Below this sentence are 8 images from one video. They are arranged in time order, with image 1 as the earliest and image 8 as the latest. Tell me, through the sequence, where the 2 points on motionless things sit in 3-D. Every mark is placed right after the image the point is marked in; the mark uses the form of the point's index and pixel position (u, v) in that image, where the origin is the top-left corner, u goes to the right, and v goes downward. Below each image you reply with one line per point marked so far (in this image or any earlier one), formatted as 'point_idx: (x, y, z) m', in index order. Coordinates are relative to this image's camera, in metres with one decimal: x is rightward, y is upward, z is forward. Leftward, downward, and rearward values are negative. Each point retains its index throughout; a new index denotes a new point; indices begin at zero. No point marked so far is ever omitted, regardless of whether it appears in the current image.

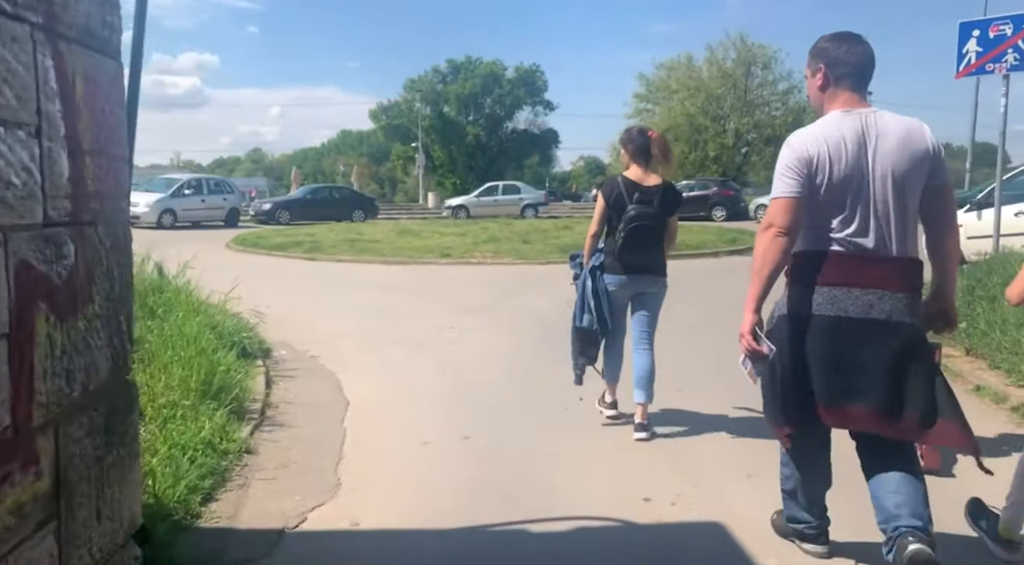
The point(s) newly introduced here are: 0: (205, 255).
0: (-7.9, +0.7, +19.6) m
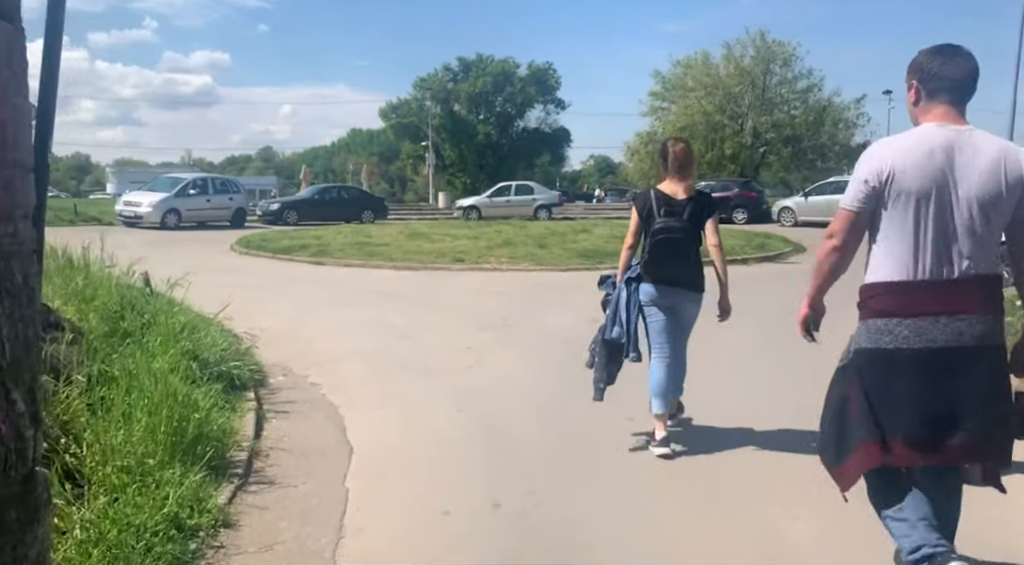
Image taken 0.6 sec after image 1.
0: (-7.5, +0.6, +18.7) m
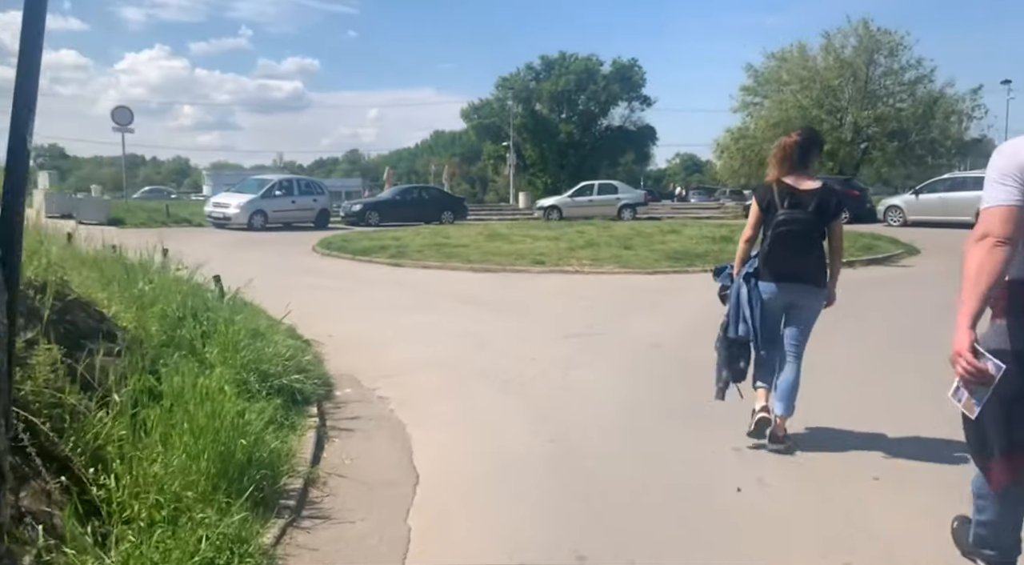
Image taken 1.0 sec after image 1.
0: (-5.5, +0.6, +18.7) m
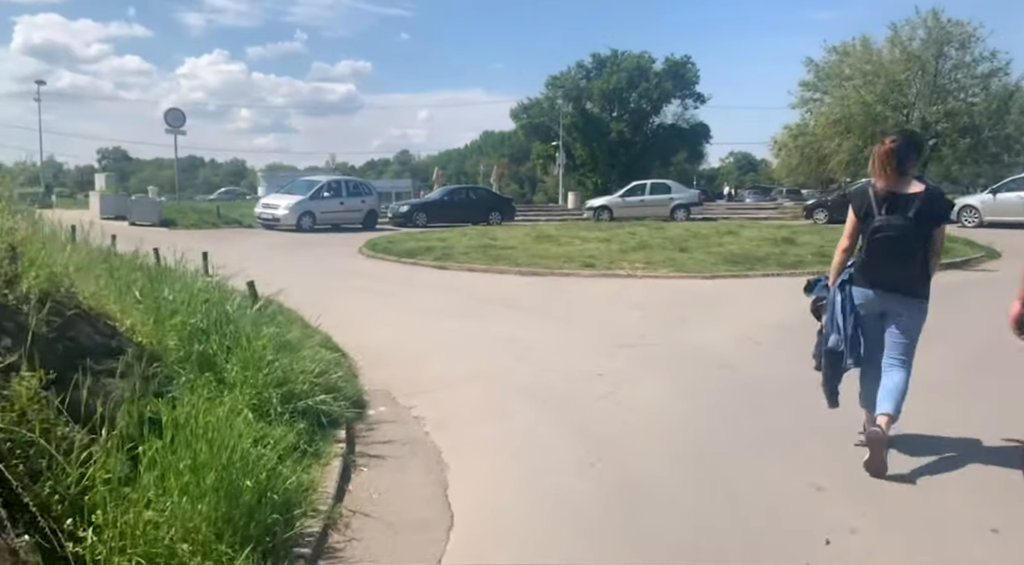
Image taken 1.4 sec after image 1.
0: (-4.3, +0.5, +18.4) m
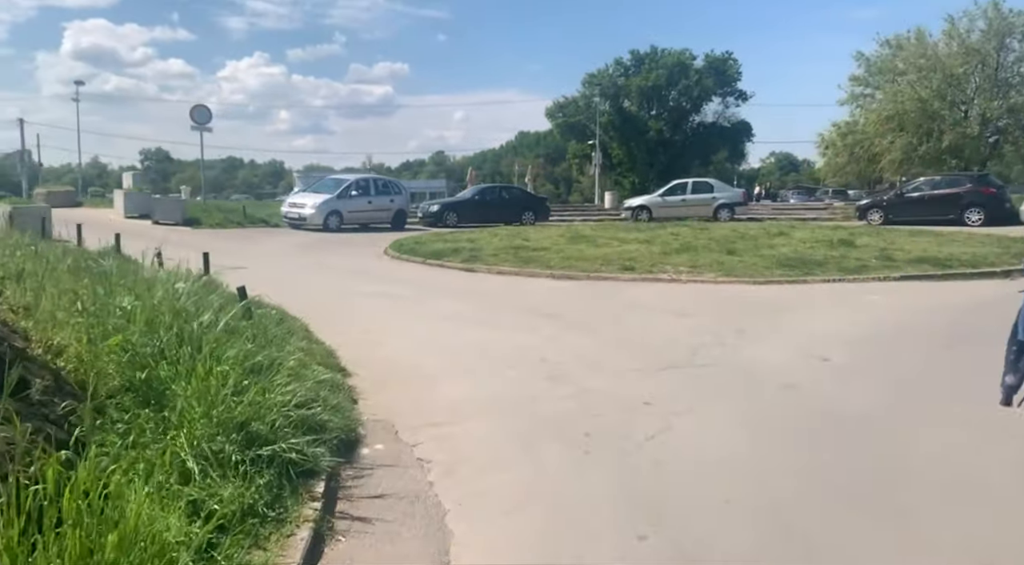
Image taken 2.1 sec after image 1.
0: (-3.6, +0.4, +17.4) m
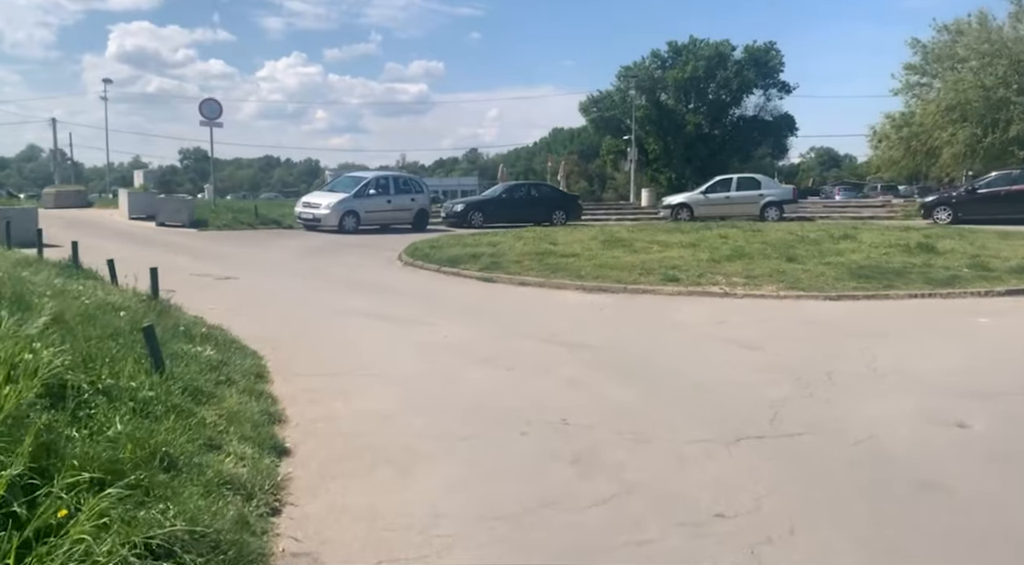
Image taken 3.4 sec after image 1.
0: (-3.1, +0.2, +15.5) m
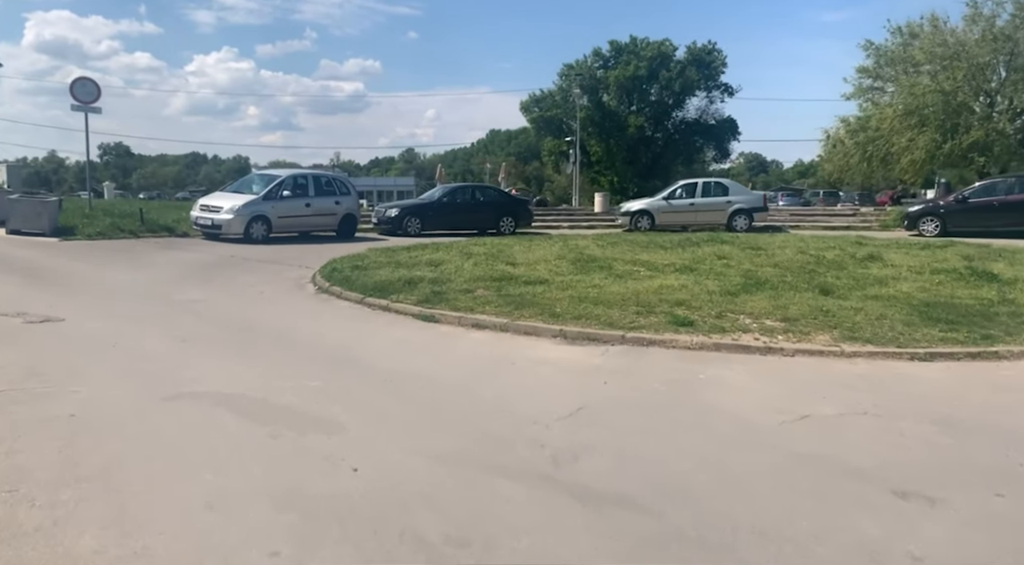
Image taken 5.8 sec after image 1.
0: (-3.9, -0.3, +11.5) m
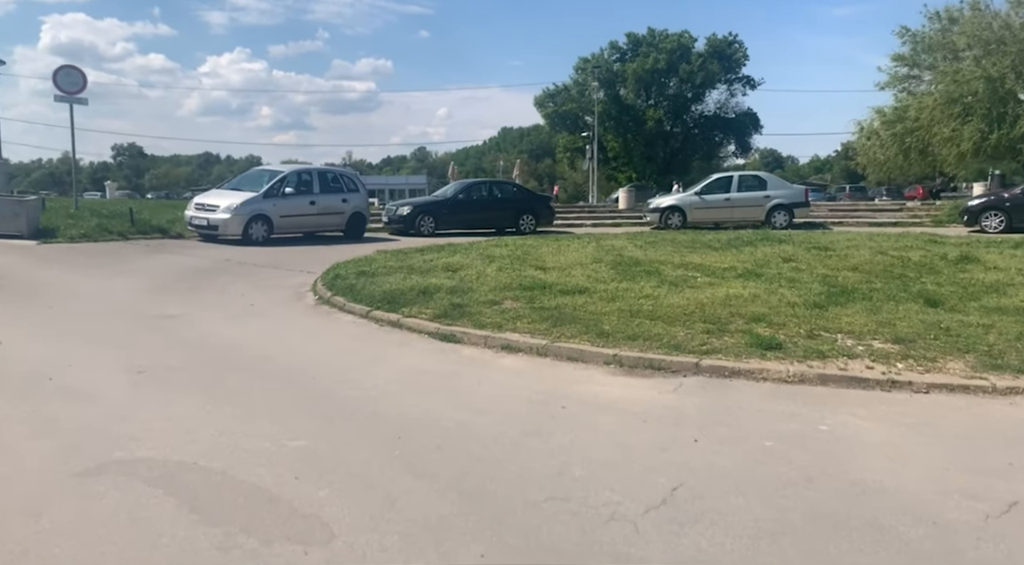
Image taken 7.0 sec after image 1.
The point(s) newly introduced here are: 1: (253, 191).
0: (-3.4, -0.4, +9.7) m
1: (-6.5, +2.3, +19.3) m
